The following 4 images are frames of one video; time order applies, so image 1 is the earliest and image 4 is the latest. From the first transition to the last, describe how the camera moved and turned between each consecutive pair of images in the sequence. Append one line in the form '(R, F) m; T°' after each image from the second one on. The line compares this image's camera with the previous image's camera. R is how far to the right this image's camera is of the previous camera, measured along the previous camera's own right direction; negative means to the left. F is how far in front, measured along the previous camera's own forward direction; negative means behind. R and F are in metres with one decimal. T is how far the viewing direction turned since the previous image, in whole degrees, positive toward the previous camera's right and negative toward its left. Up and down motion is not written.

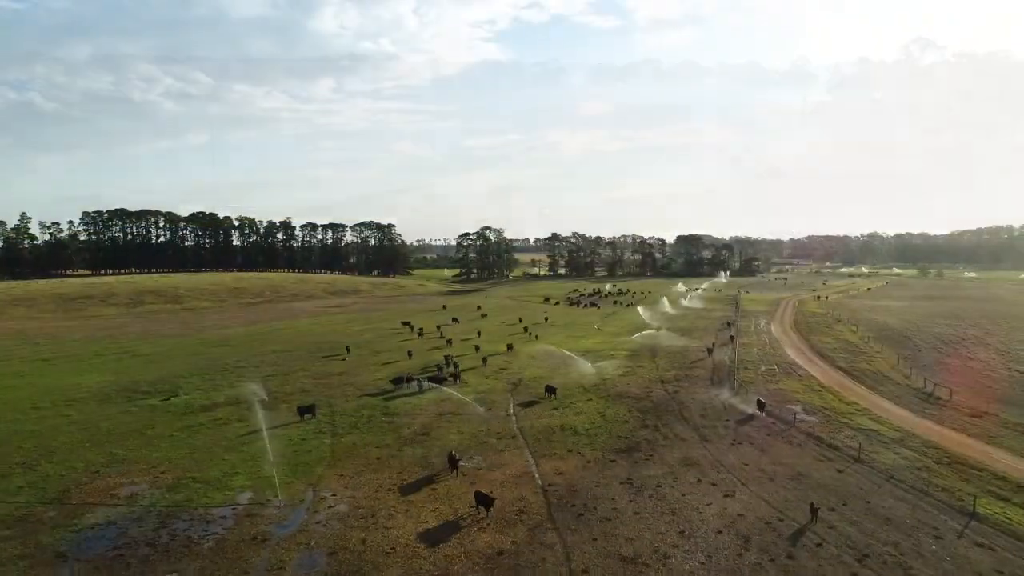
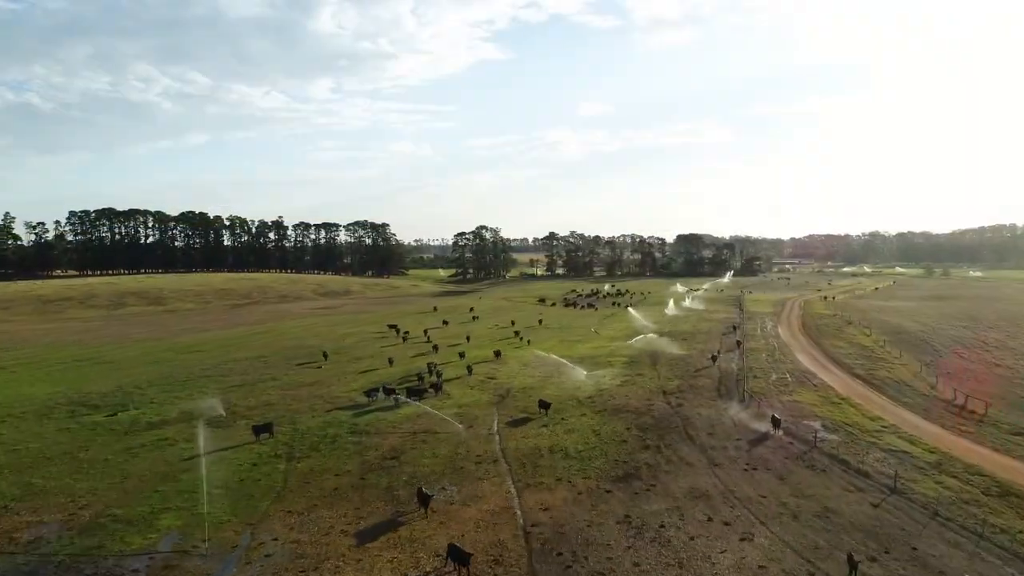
(+1.4, +4.1) m; 0°
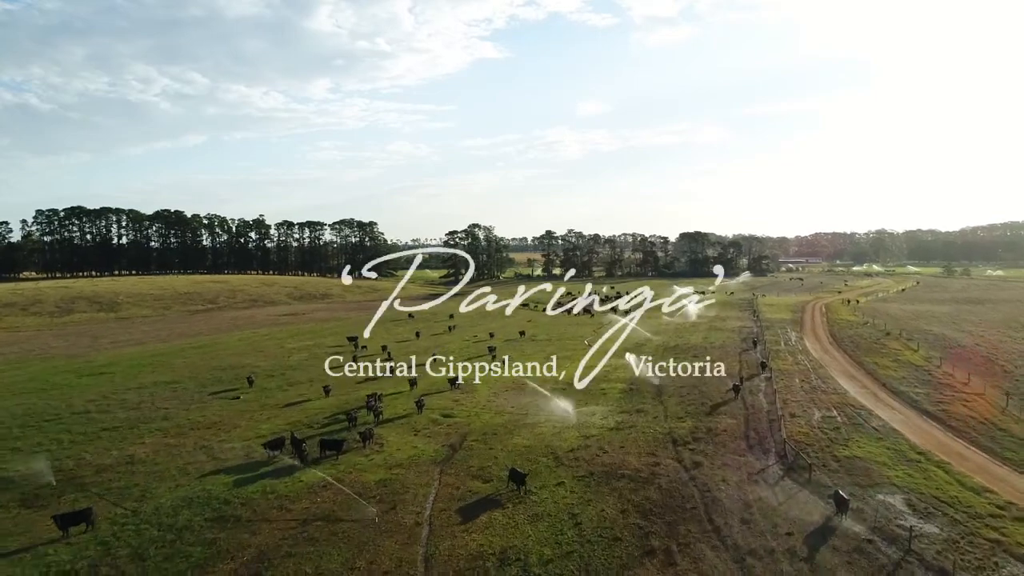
(+3.6, +10.5) m; 0°
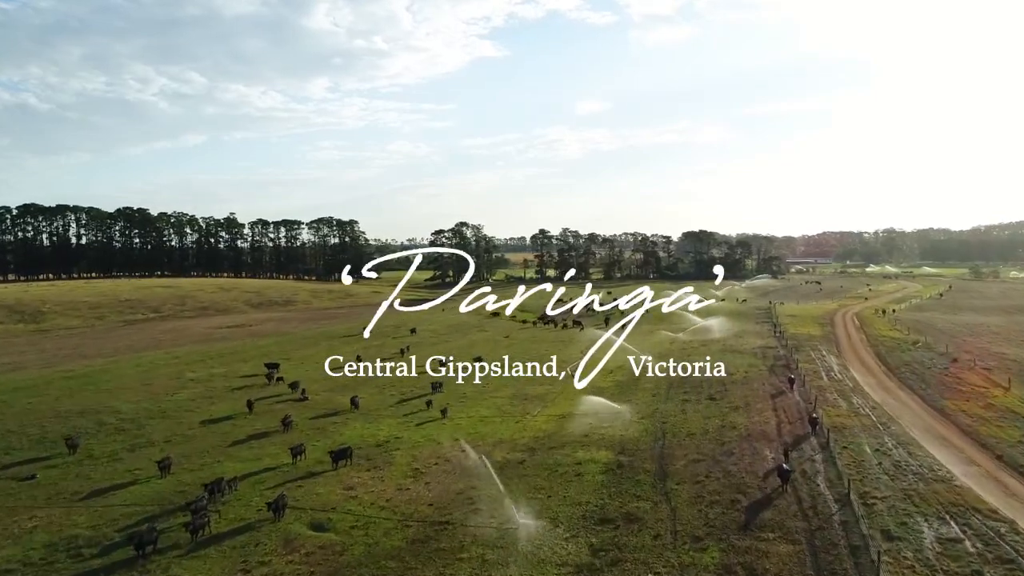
(+5.1, +13.3) m; 0°
